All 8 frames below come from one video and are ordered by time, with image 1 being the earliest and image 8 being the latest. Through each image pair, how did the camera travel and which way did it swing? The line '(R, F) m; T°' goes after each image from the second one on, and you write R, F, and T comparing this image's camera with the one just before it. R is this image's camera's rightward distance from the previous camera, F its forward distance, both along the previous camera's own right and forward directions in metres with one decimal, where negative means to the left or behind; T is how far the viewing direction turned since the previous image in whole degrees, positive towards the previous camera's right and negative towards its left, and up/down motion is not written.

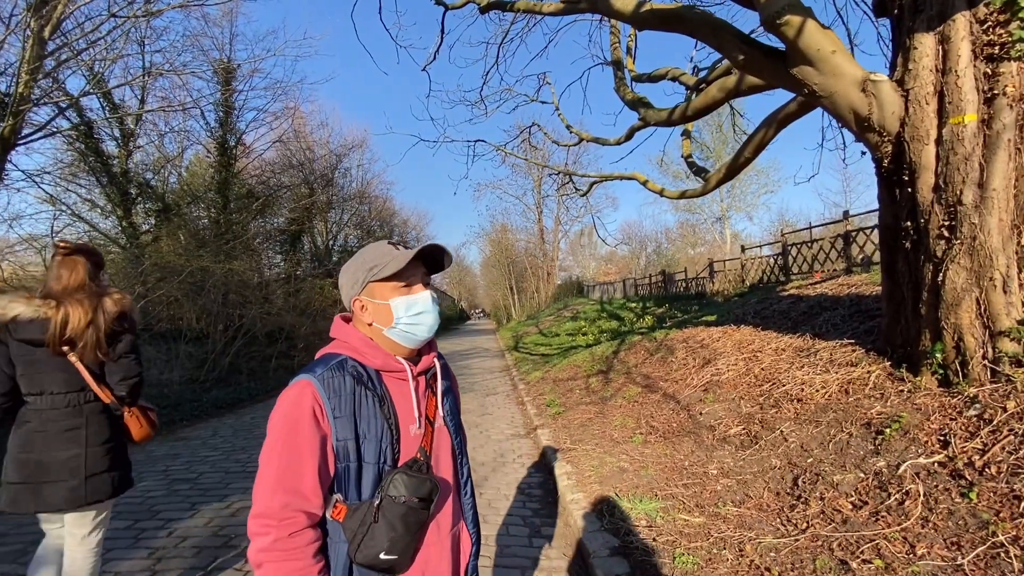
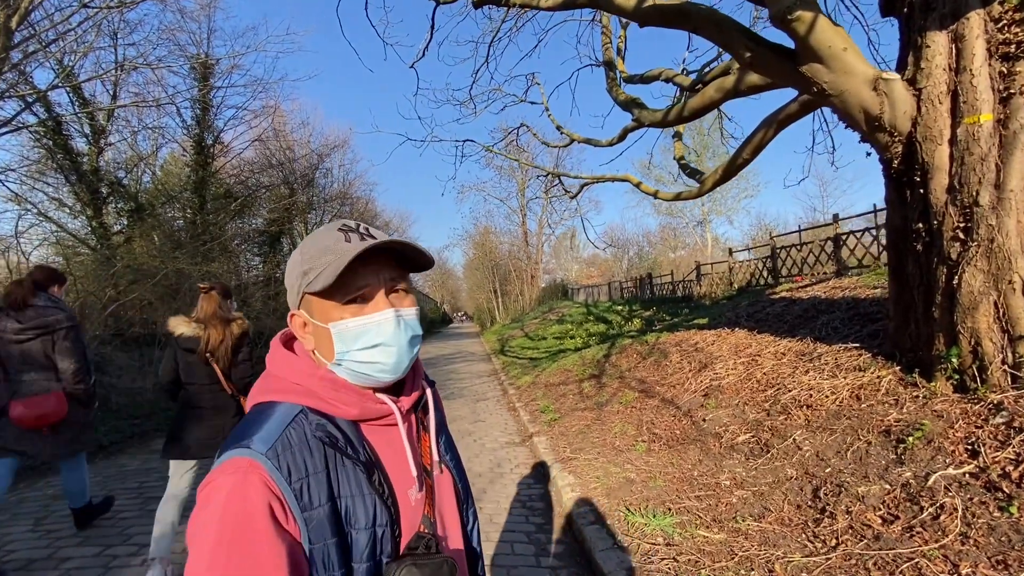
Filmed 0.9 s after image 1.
(-0.2, +0.3) m; +2°
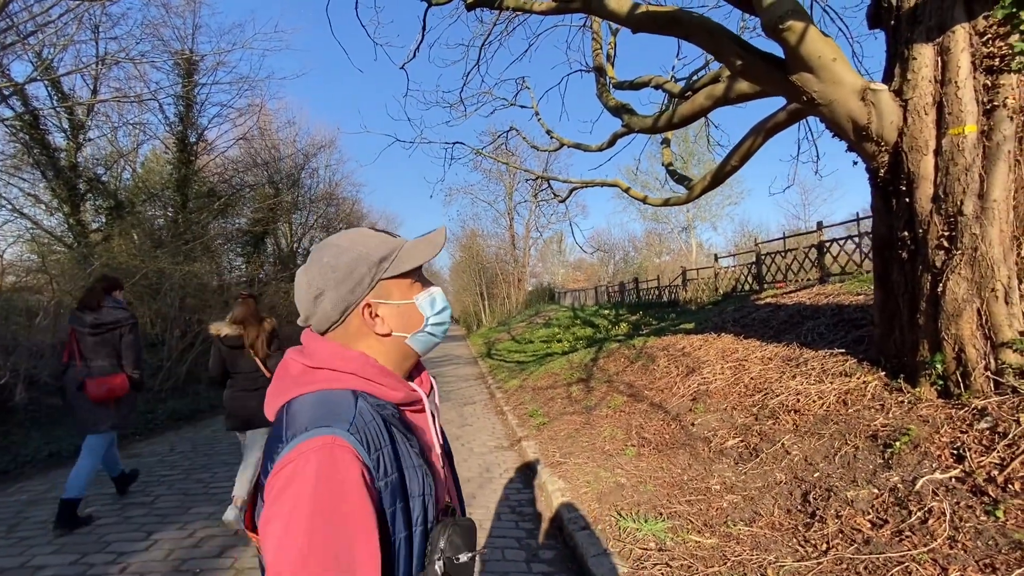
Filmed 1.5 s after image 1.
(-0.1, 0.0) m; +2°
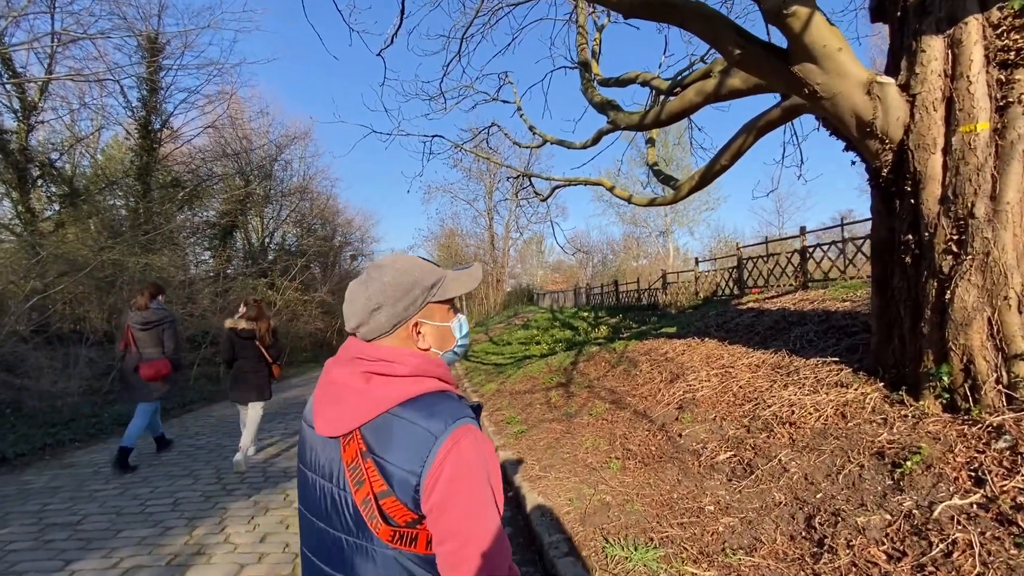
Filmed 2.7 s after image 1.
(0.0, +0.4) m; +3°
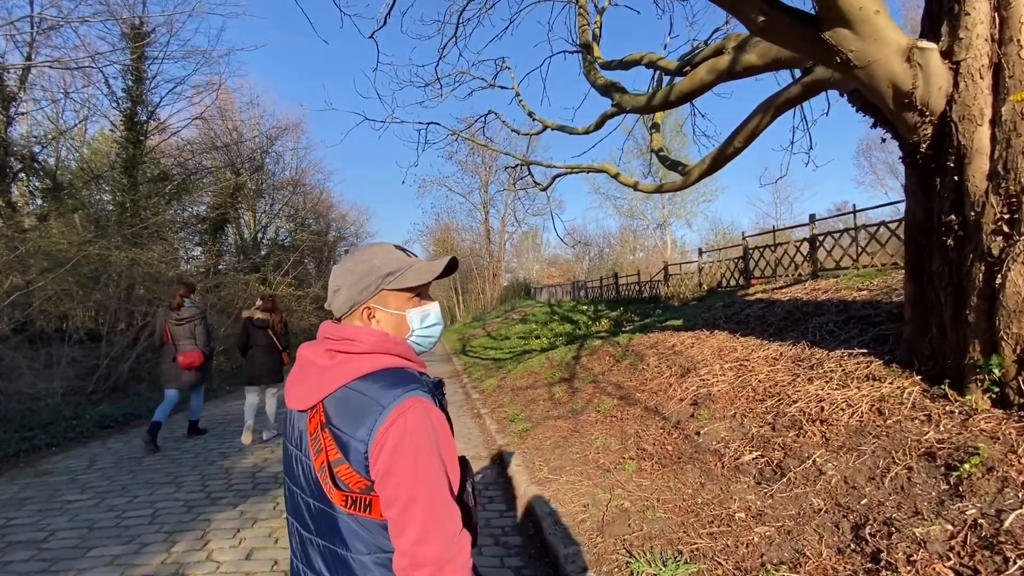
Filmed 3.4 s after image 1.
(-0.1, +0.4) m; +1°
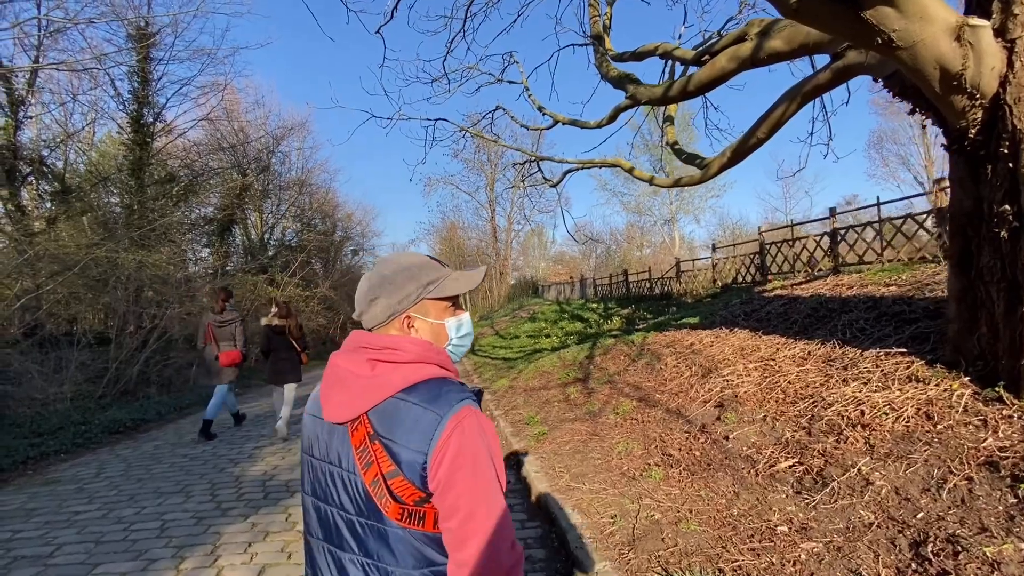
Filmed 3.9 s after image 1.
(-0.1, +0.2) m; -1°
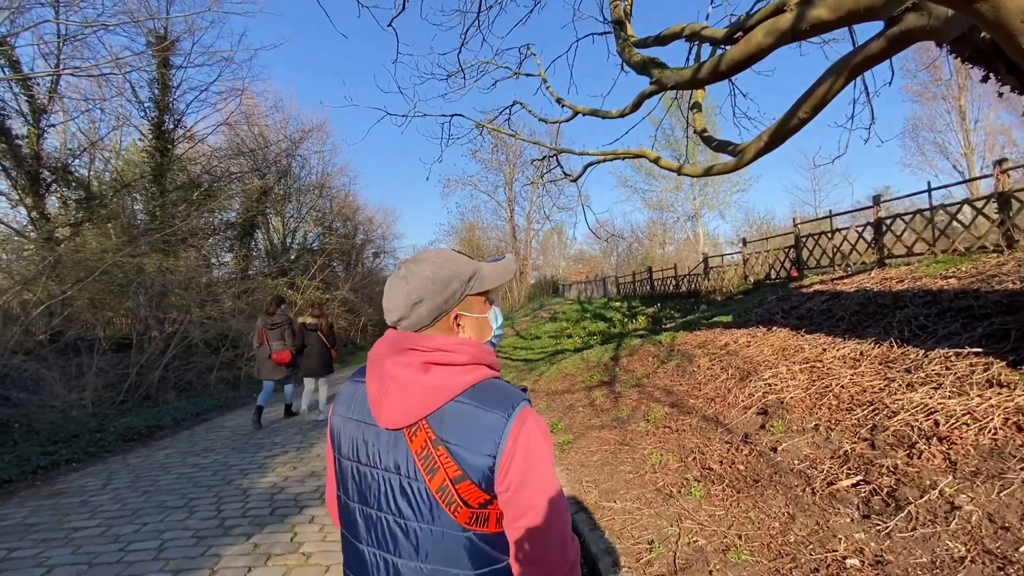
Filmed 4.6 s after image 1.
(0.0, +0.4) m; -2°
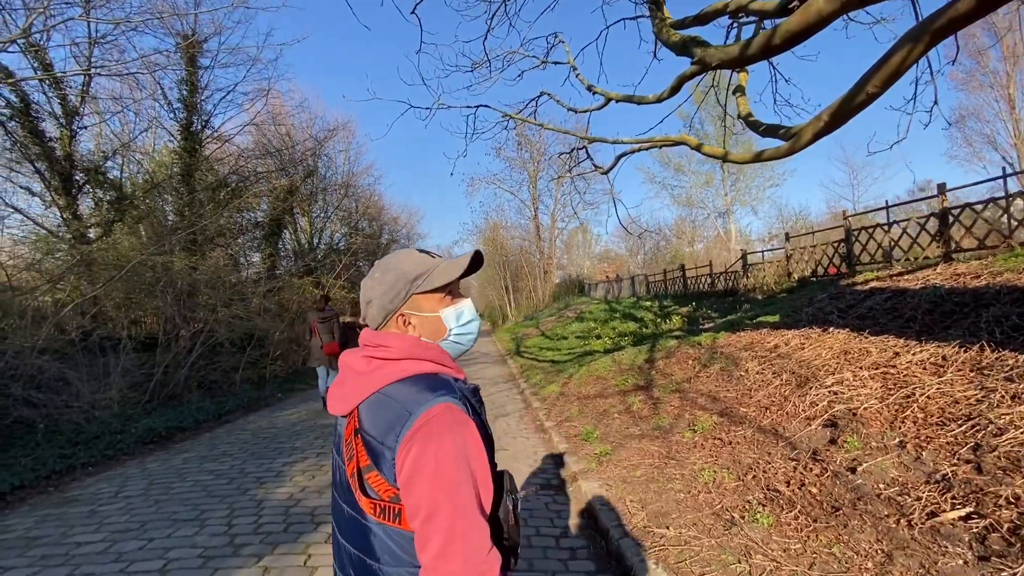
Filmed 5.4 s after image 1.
(-0.1, +0.5) m; -3°
